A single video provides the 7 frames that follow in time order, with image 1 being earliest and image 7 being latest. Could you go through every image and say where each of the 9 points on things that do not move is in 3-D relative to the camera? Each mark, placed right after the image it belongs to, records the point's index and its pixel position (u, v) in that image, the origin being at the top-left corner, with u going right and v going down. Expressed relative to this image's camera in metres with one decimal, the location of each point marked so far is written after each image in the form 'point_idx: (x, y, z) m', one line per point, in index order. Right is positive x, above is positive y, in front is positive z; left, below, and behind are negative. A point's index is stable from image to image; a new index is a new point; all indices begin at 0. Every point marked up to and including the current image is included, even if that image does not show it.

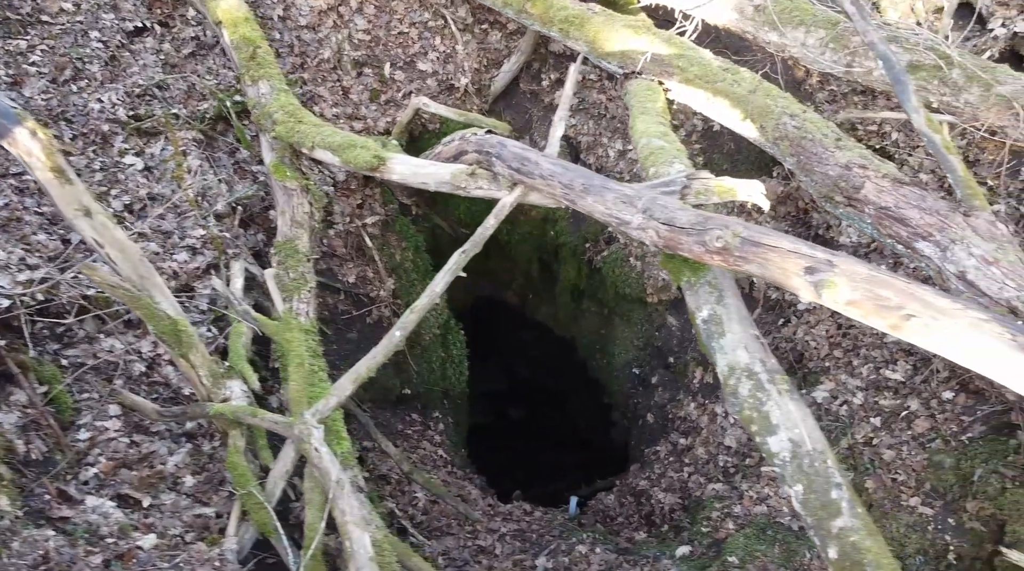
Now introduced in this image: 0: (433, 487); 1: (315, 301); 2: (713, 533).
0: (-0.8, -2.0, +10.2) m
1: (-1.8, -0.1, +9.0) m
2: (+1.9, -2.4, +9.9) m
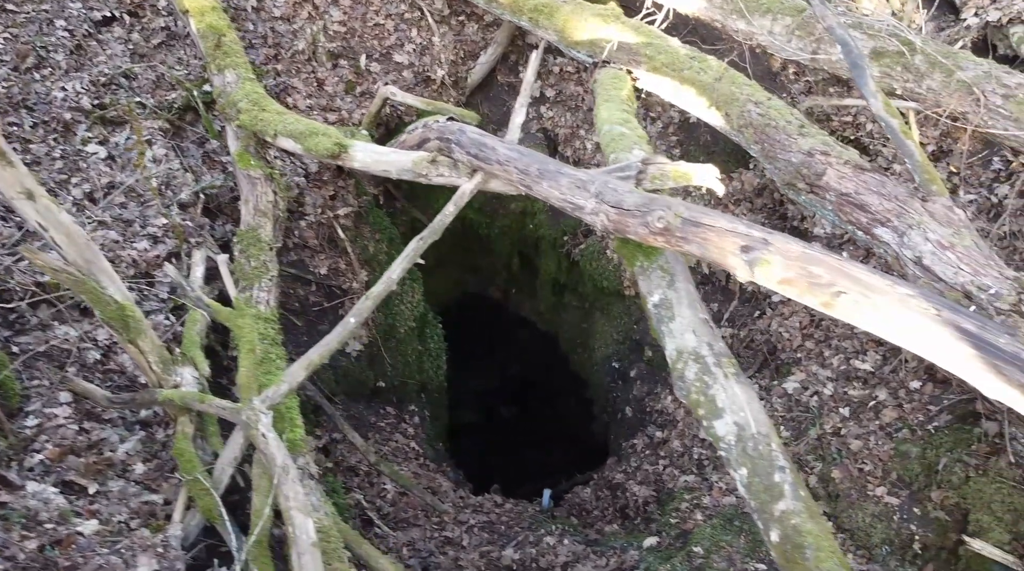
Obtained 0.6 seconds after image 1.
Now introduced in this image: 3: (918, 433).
0: (-1.1, -1.9, +10.1) m
1: (-2.1, 0.0, +9.0) m
2: (+1.6, -2.3, +9.8) m
3: (+3.6, -1.3, +9.1) m
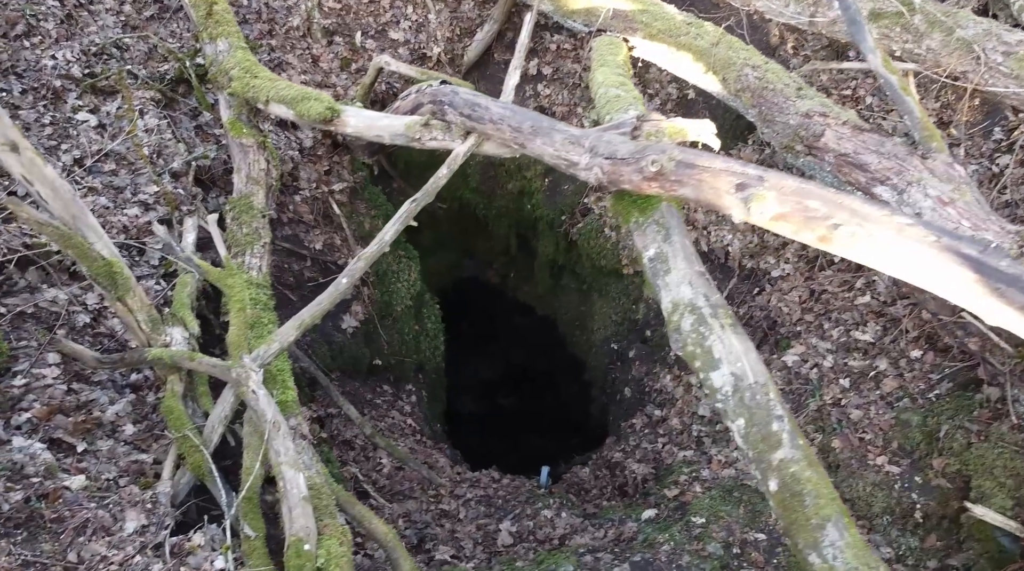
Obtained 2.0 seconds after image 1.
0: (-1.1, -1.6, +10.0) m
1: (-2.1, +0.3, +8.9) m
2: (+1.6, -2.0, +9.7) m
3: (+3.6, -1.0, +9.0) m
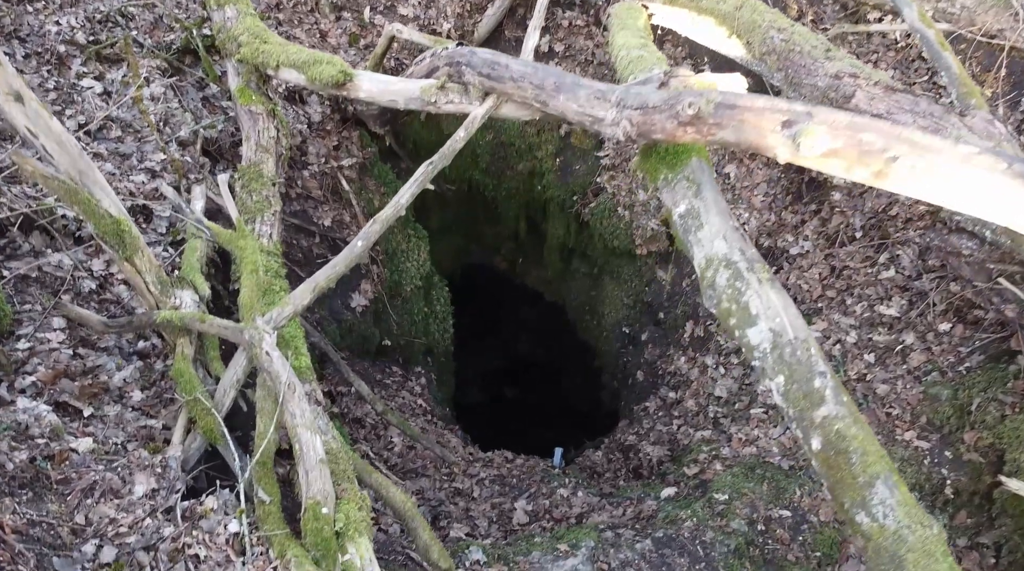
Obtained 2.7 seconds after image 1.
0: (-1.0, -1.4, +9.8) m
1: (-2.0, +0.5, +8.6) m
2: (+1.7, -1.8, +9.4) m
3: (+3.7, -0.8, +8.7) m
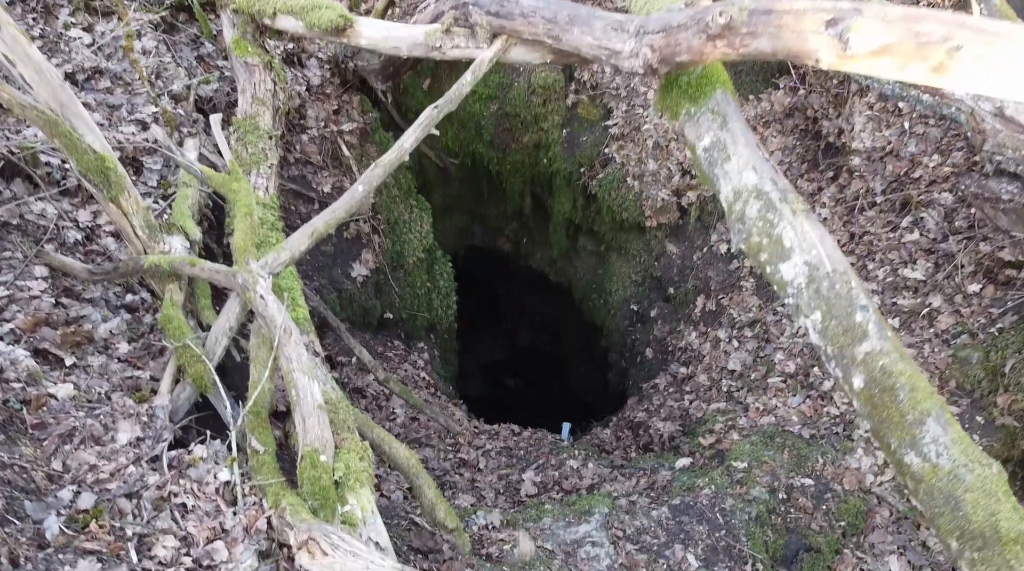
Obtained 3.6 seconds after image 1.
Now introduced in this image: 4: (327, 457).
0: (-0.9, -1.0, +9.4) m
1: (-1.9, +0.9, +8.2) m
2: (+1.8, -1.4, +9.0) m
3: (+3.8, -0.4, +8.3) m
4: (-1.1, -1.0, +5.9) m
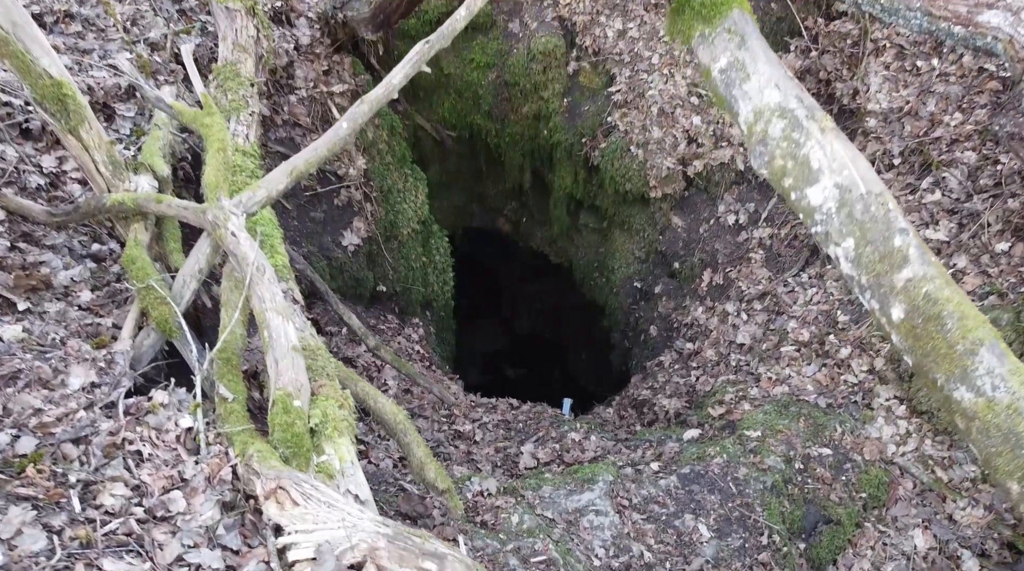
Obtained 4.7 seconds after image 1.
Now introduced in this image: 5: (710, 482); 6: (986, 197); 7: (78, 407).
0: (-0.9, -0.7, +8.9) m
1: (-1.9, +1.2, +7.7) m
2: (+1.8, -1.1, +8.5) m
3: (+3.8, -0.1, +7.8) m
4: (-1.1, -0.7, +5.4) m
5: (+1.4, -1.4, +7.4) m
6: (+3.9, +0.7, +8.3) m
7: (-2.2, -0.7, +5.3) m
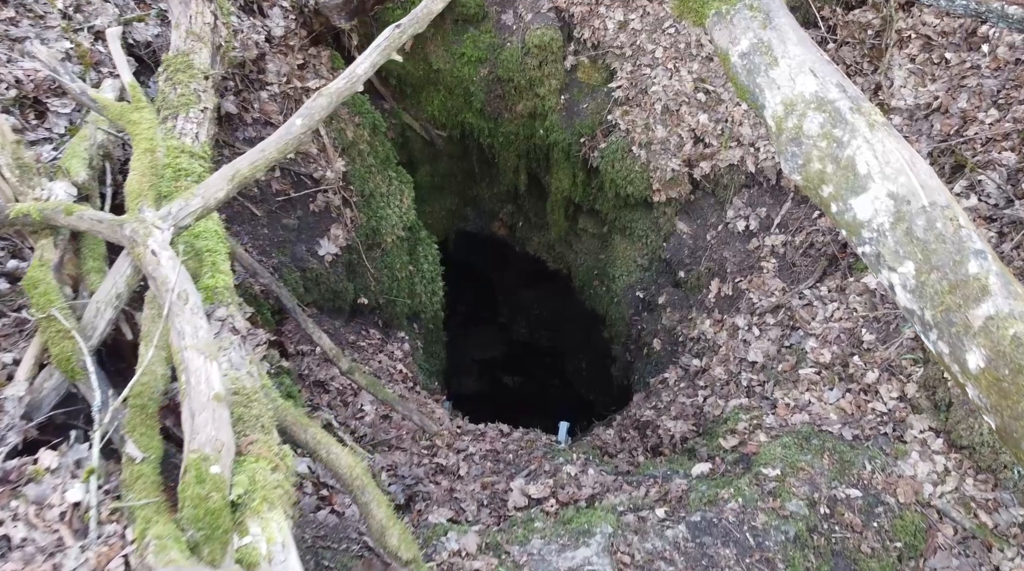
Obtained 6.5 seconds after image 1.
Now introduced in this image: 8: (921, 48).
0: (-1.0, -0.8, +8.0) m
1: (-2.0, +1.1, +6.8) m
2: (+1.7, -1.2, +7.6) m
3: (+3.7, -0.2, +6.9) m
4: (-1.2, -0.8, +4.5) m
5: (+1.3, -1.6, +6.5) m
6: (+3.8, +0.6, +7.4) m
7: (-2.3, -0.8, +4.4) m
8: (+3.5, +2.0, +8.5) m
